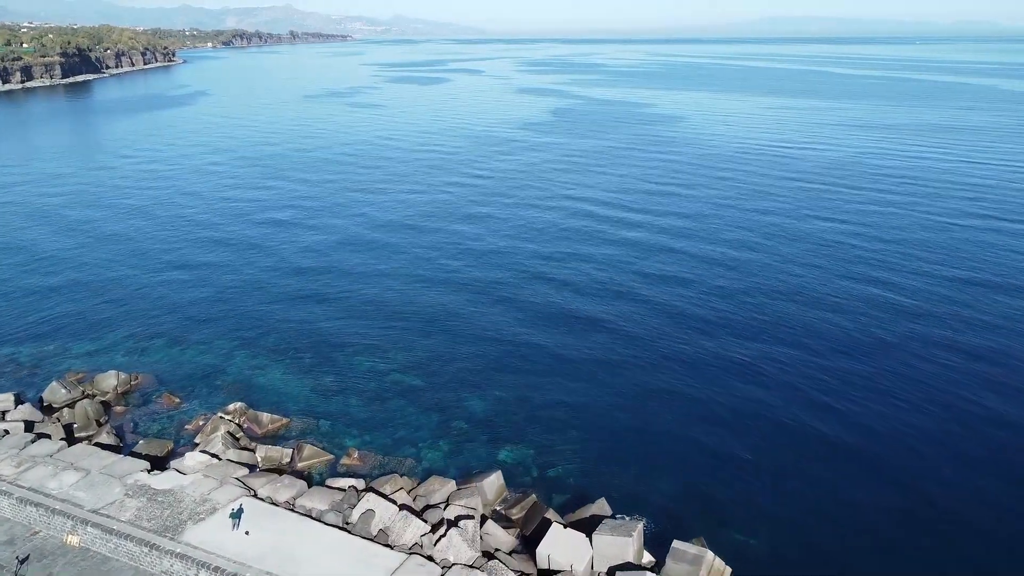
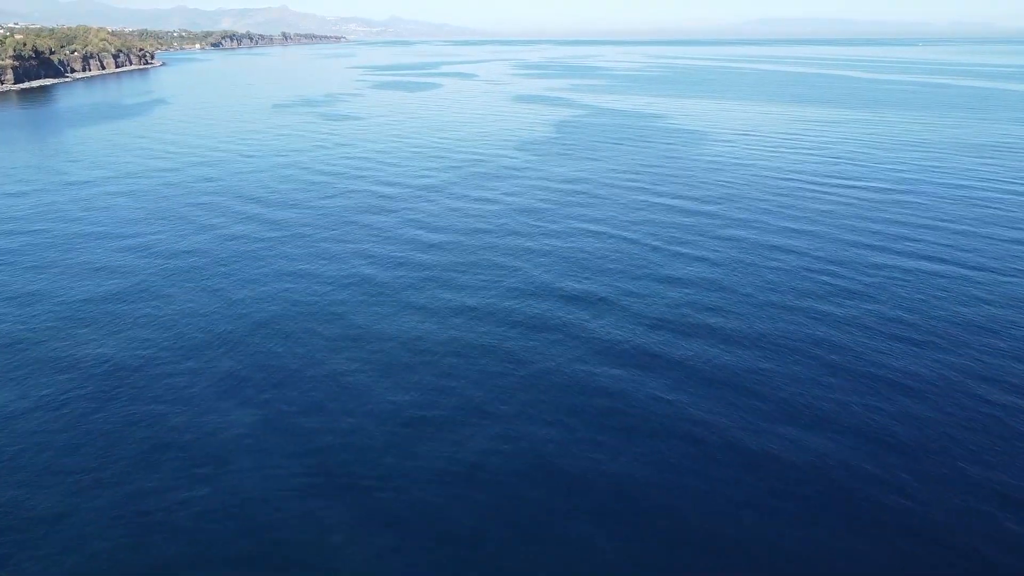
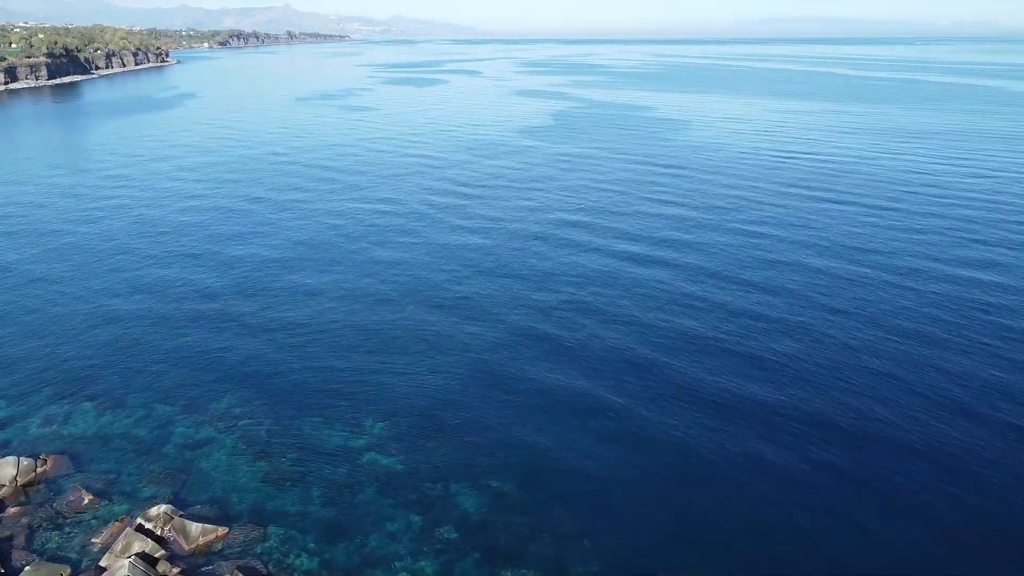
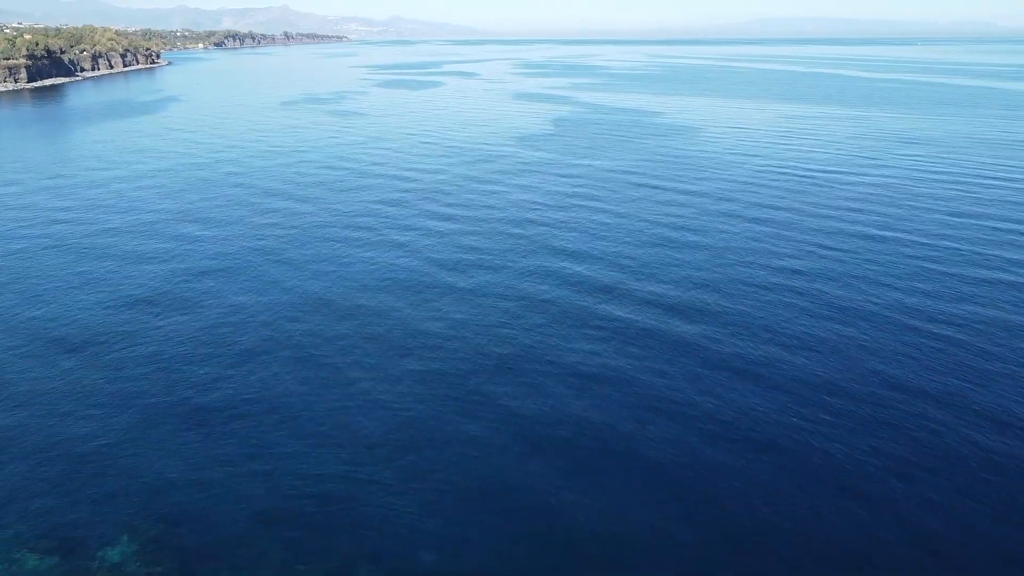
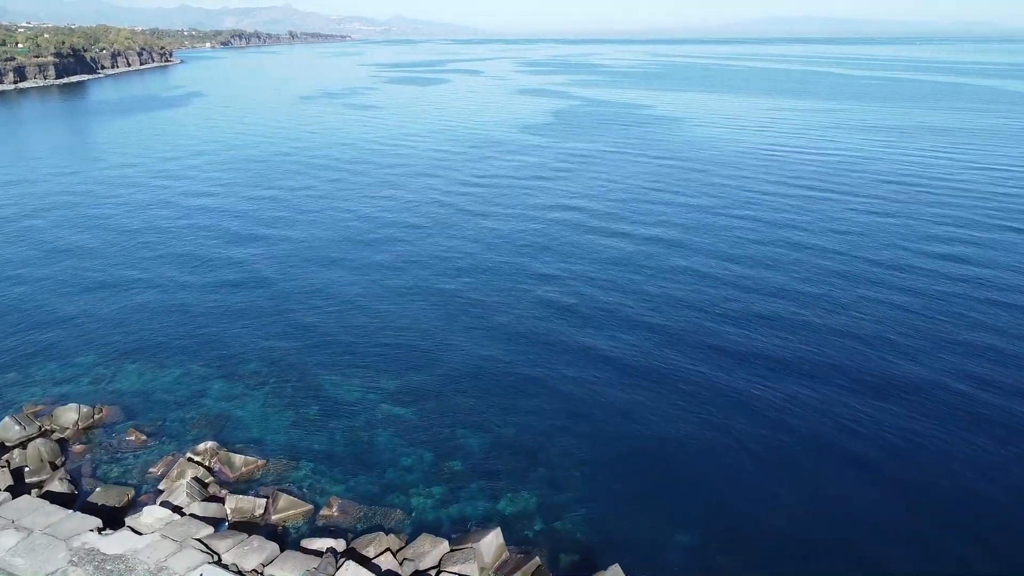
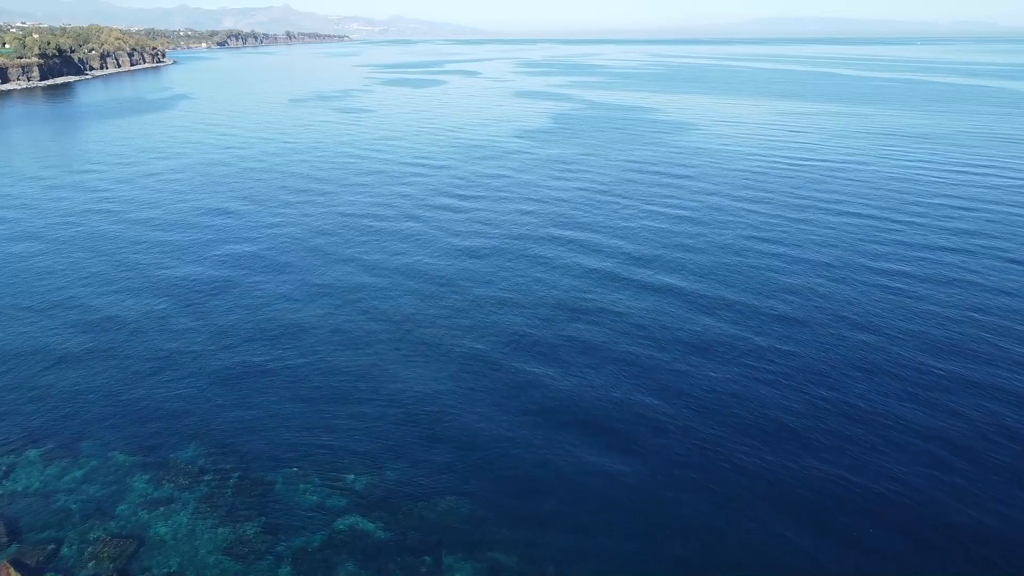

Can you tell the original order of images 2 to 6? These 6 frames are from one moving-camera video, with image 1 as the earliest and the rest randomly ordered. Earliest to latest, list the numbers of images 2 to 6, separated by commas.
5, 3, 6, 4, 2
